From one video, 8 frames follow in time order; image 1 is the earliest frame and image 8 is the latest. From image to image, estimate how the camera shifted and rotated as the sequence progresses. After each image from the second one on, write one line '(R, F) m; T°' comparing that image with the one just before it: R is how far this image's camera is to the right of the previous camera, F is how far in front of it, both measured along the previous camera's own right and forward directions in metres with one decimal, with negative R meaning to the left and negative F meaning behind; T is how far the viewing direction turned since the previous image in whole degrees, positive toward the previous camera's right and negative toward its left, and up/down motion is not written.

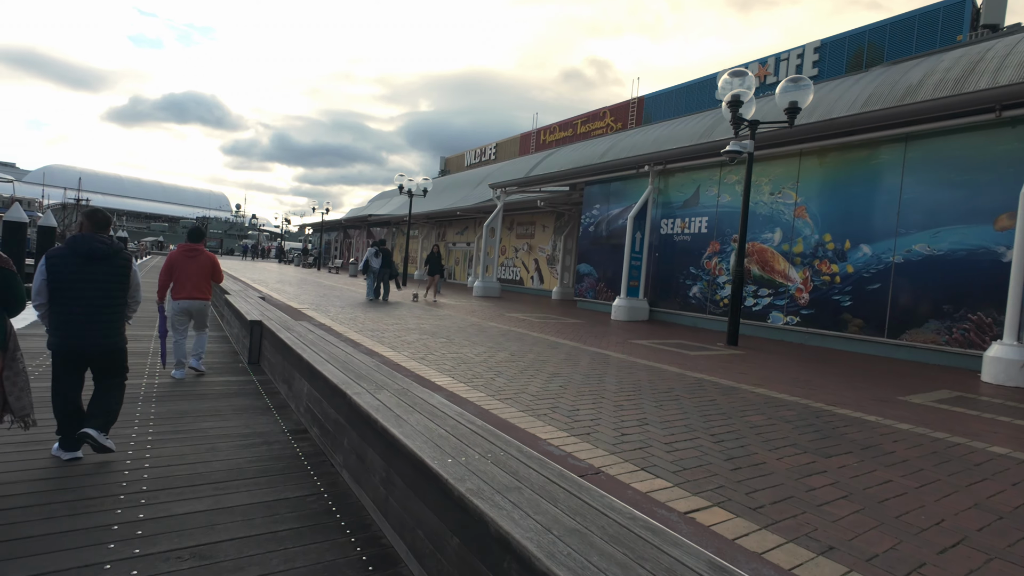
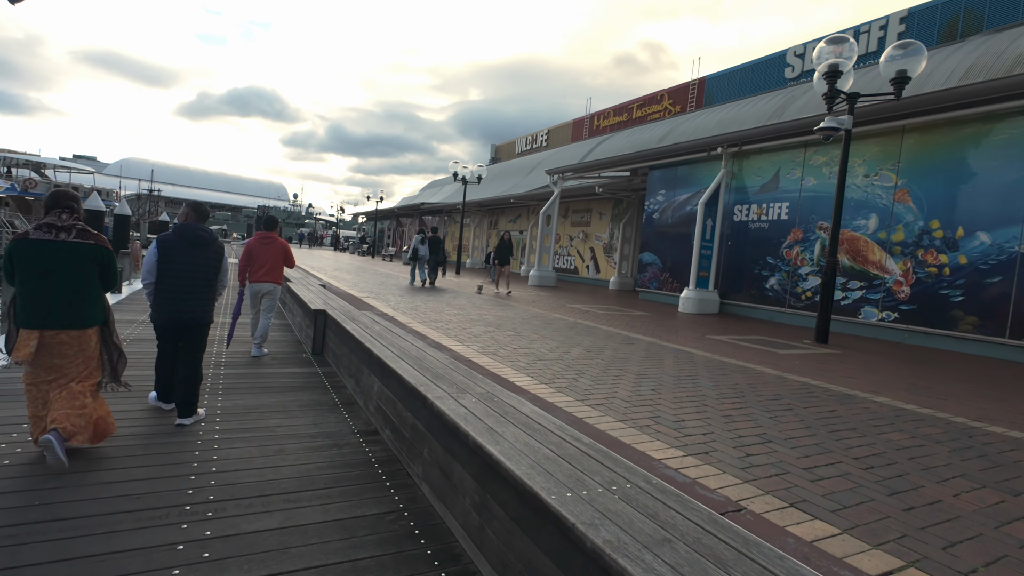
(-0.3, +0.5) m; -5°
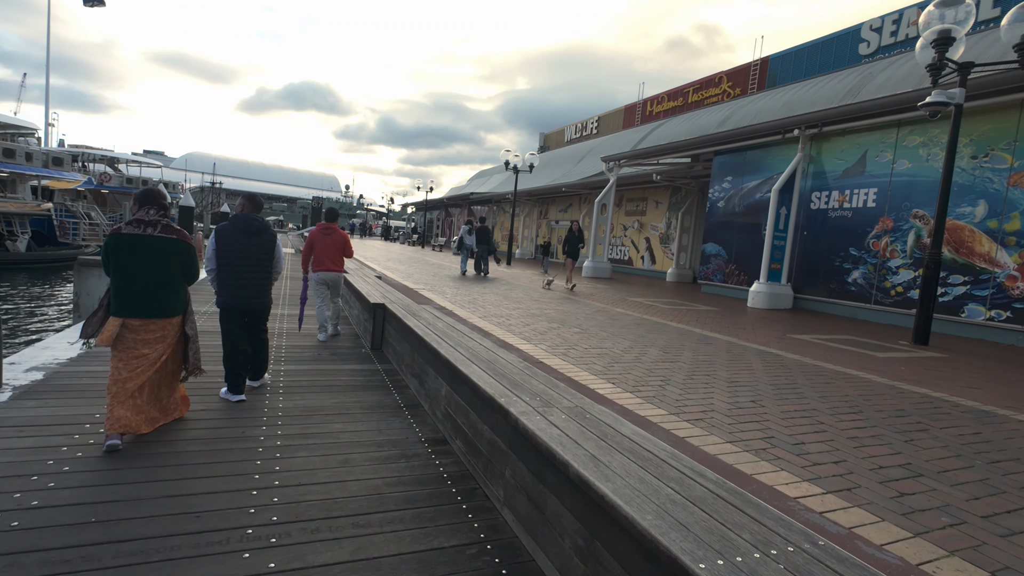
(-0.3, +0.4) m; -5°
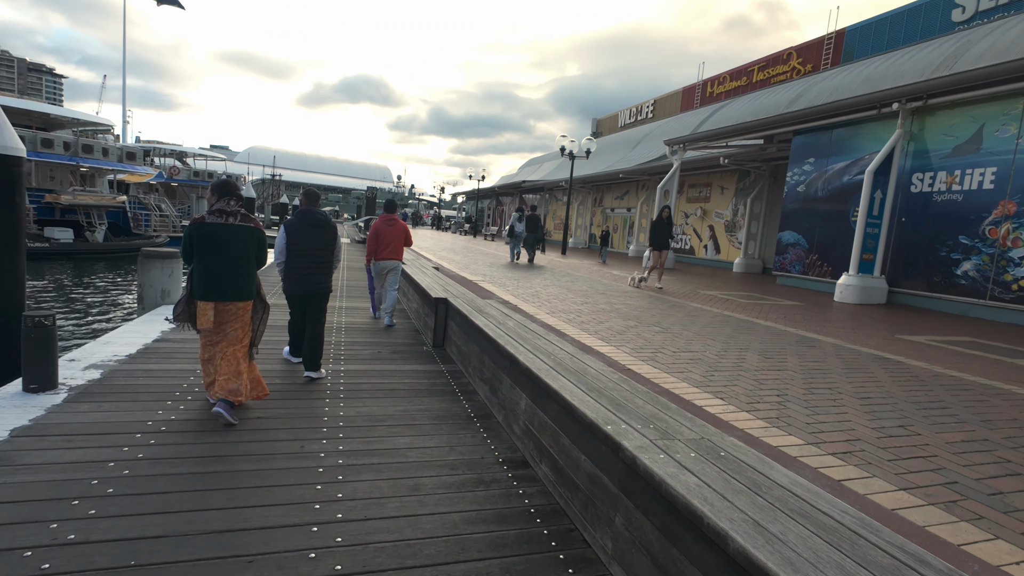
(-0.3, +0.6) m; -5°
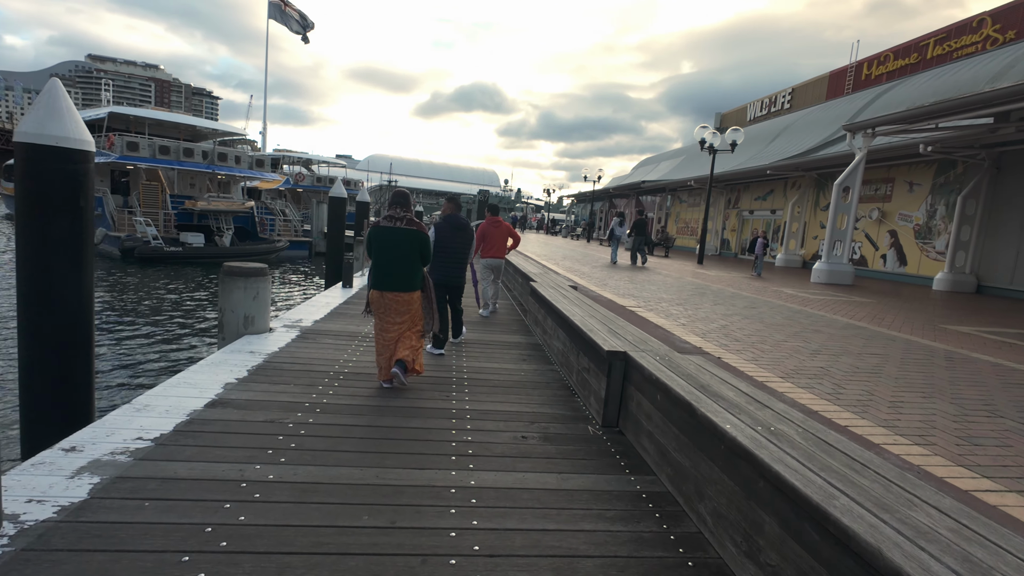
(-0.9, +2.2) m; -11°
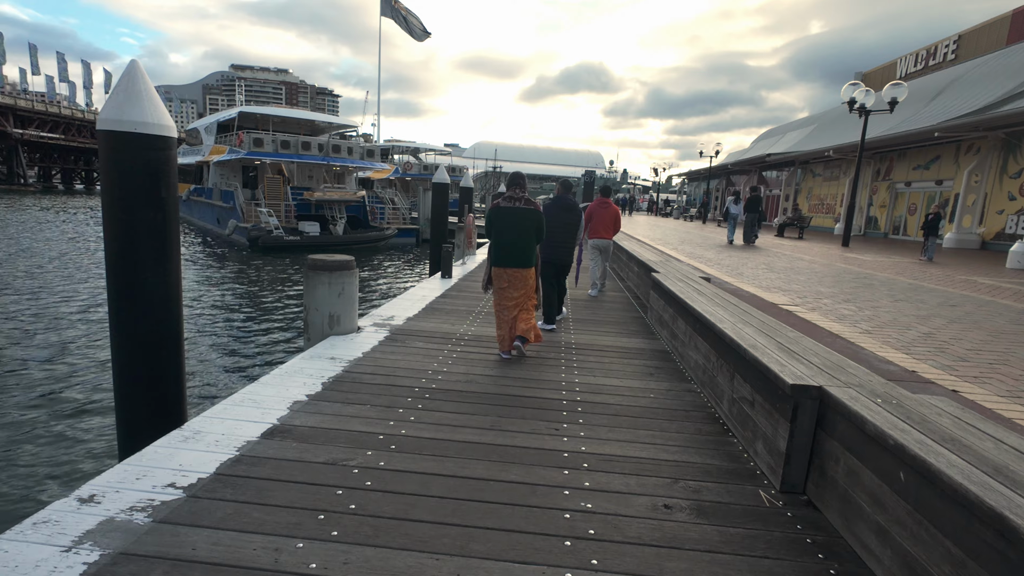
(-0.2, +1.1) m; -11°
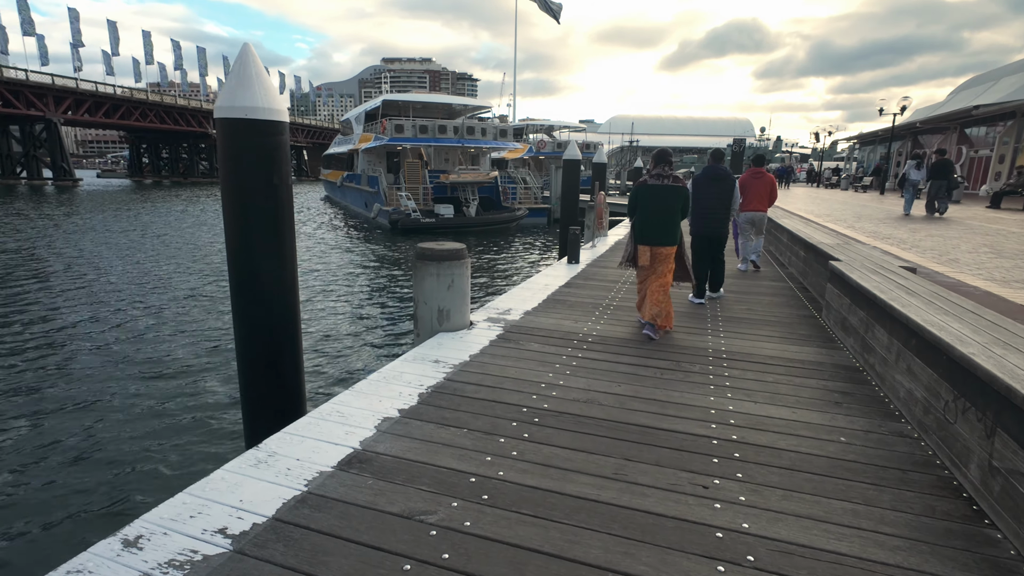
(0.0, +0.8) m; -14°
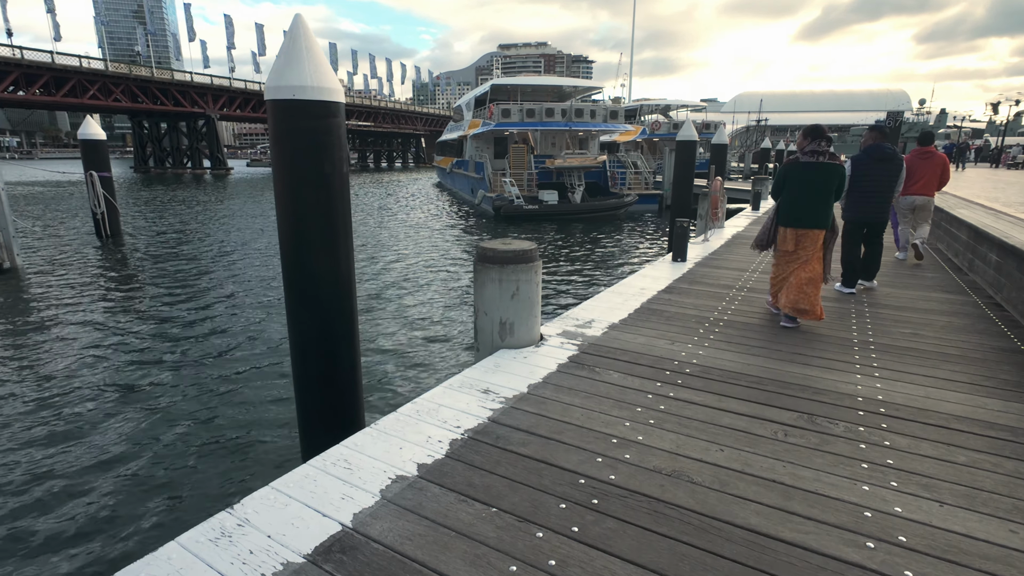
(+0.2, +0.9) m; -12°
